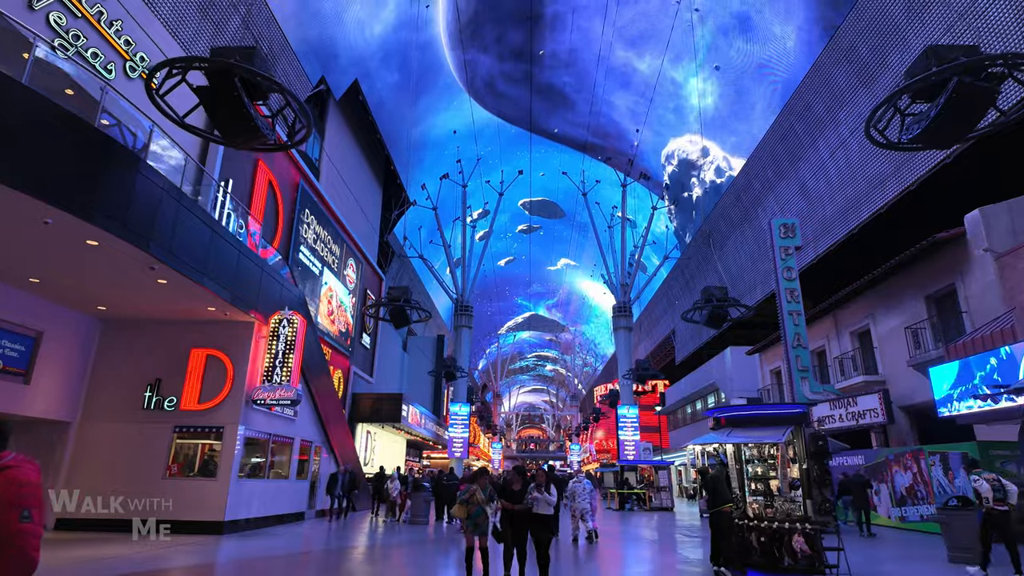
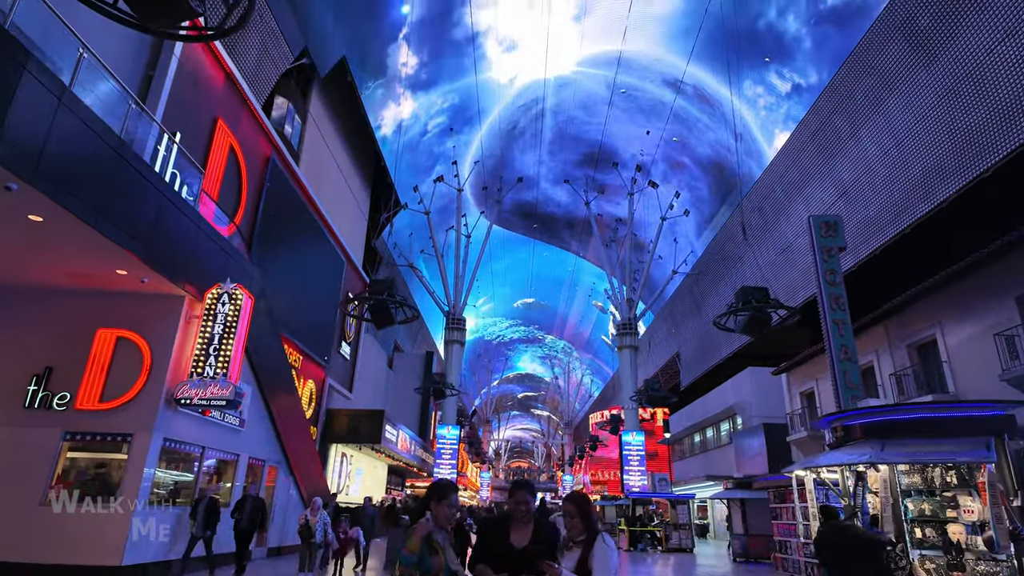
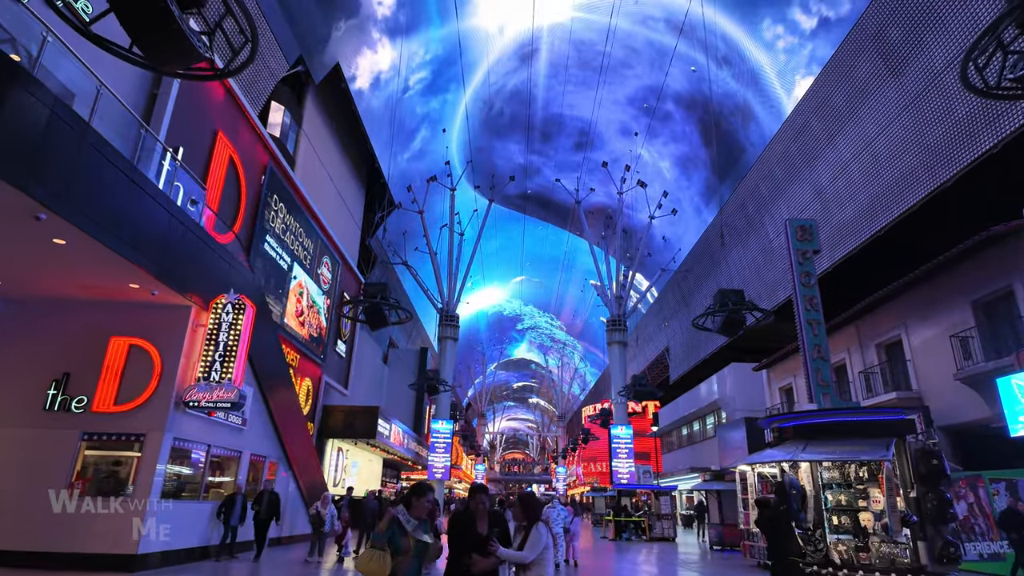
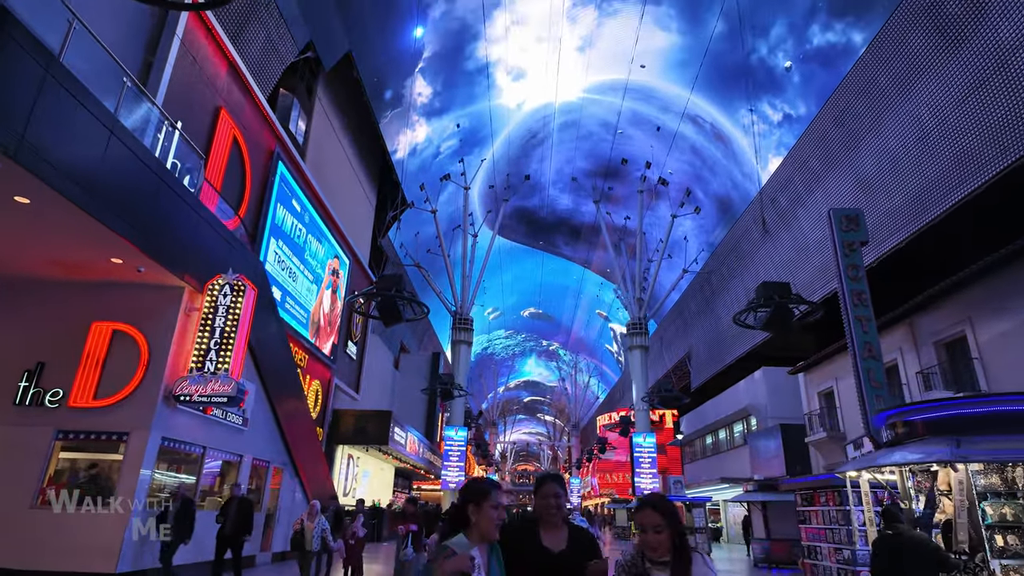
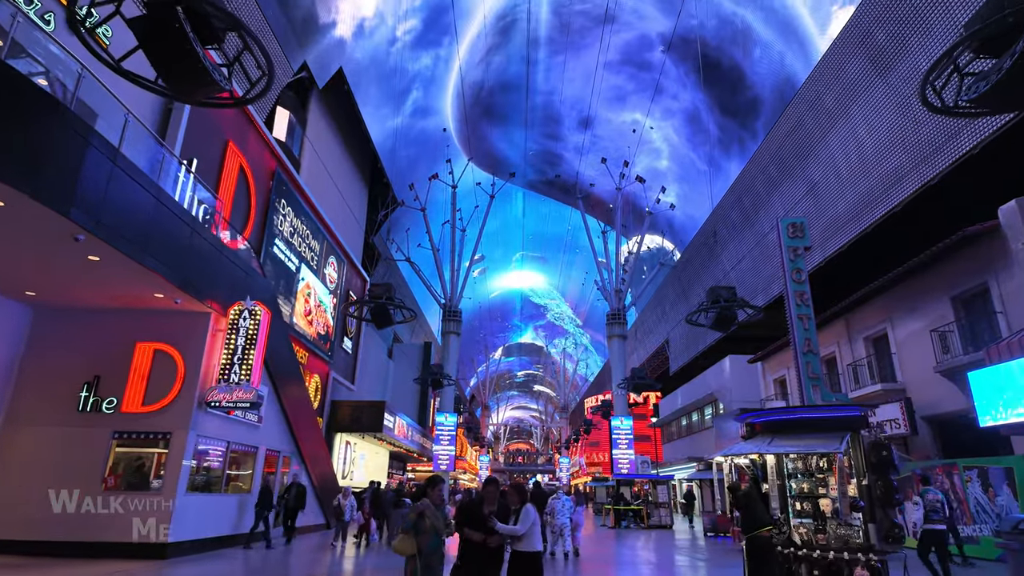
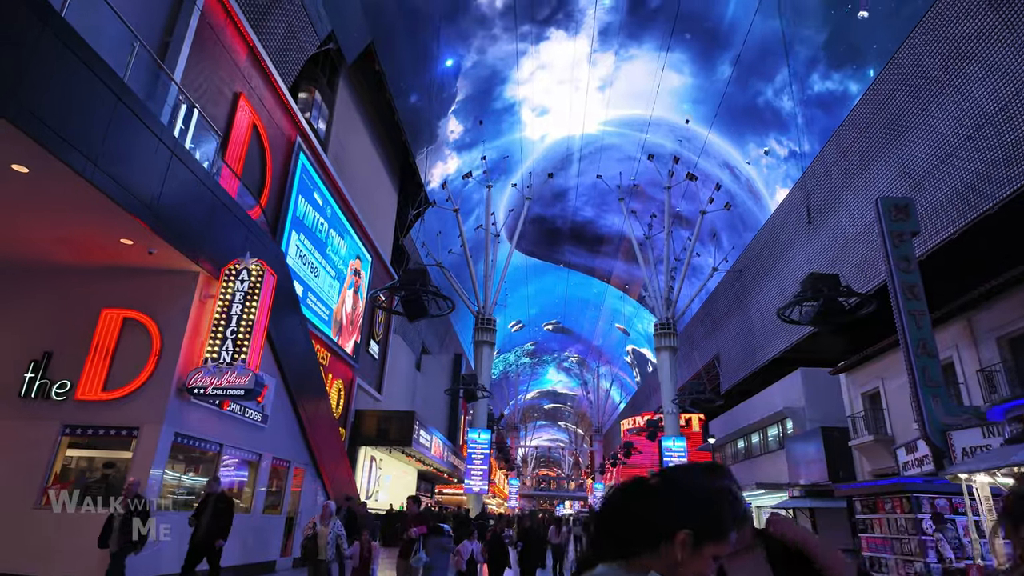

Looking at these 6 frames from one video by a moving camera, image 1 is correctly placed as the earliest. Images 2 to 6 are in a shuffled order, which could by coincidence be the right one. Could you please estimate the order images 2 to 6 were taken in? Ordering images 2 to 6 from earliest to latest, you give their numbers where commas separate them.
5, 3, 2, 4, 6
